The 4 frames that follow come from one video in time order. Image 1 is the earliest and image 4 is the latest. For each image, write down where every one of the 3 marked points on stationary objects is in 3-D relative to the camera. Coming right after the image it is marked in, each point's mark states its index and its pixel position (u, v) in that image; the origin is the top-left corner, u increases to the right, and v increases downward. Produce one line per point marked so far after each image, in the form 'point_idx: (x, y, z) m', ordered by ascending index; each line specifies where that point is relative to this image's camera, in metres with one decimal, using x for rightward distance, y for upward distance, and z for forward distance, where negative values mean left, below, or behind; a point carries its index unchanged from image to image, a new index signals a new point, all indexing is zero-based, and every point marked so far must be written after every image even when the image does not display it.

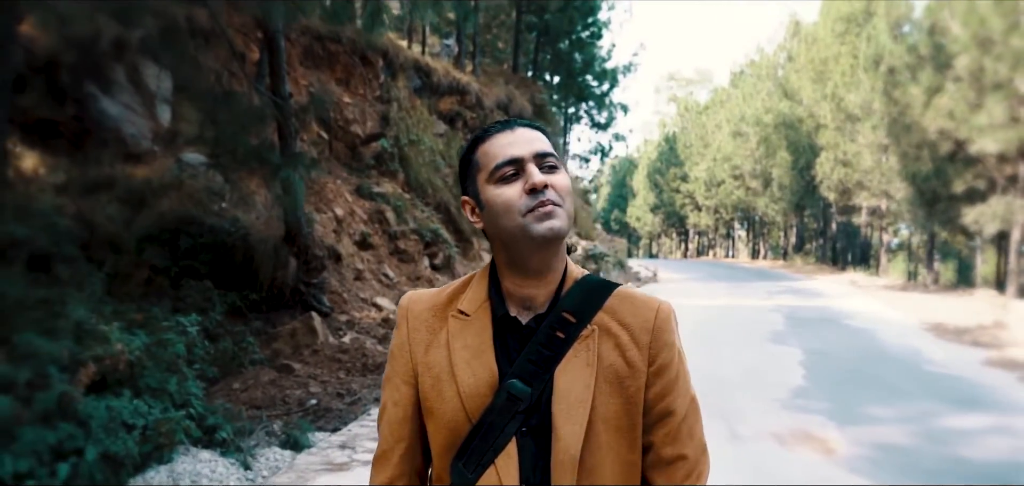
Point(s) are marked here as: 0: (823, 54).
0: (+6.4, +3.9, +16.0) m
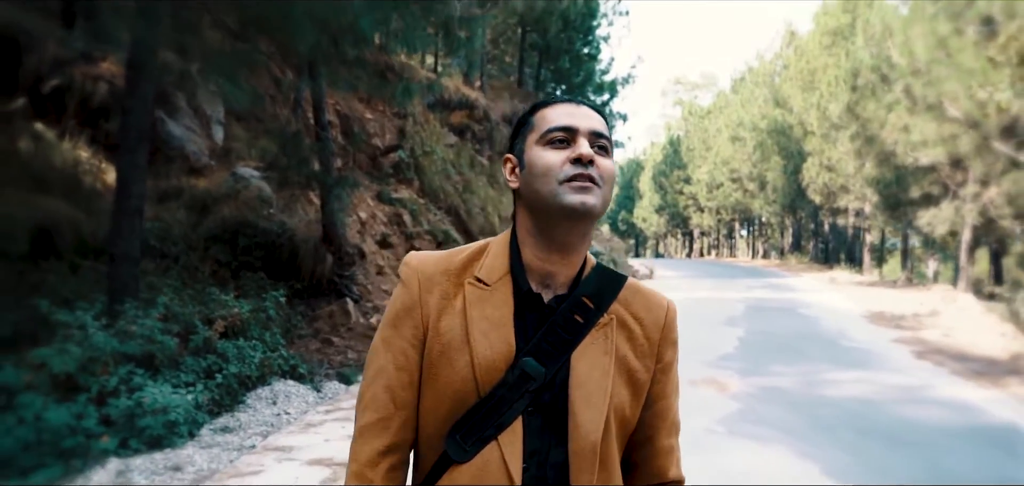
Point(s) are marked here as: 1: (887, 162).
0: (+6.6, +3.9, +17.1) m
1: (+4.9, +1.1, +10.2) m
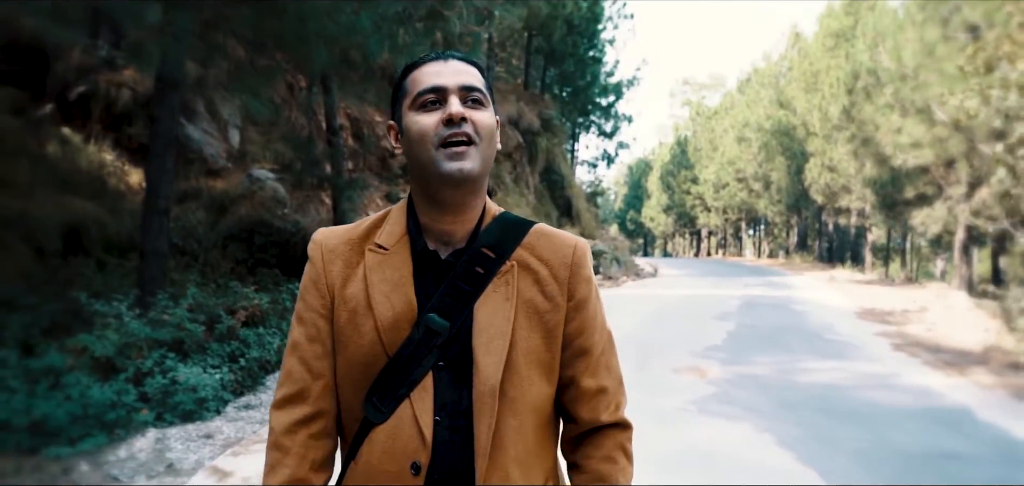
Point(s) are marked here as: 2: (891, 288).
0: (+6.7, +3.9, +17.3) m
1: (+5.0, +1.1, +10.5) m
2: (+4.8, -0.6, +10.0) m
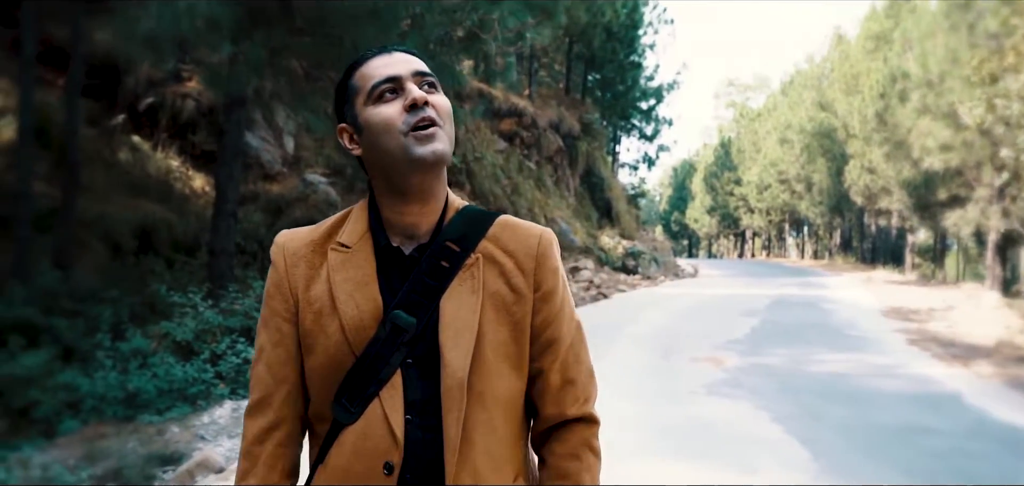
0: (+7.6, +3.9, +17.3) m
1: (+5.5, +1.1, +10.6) m
2: (+5.3, -0.6, +10.1) m
